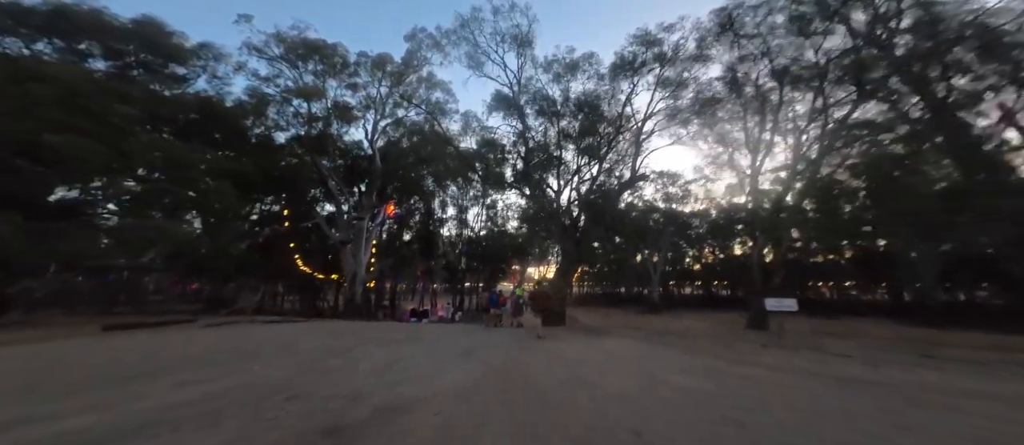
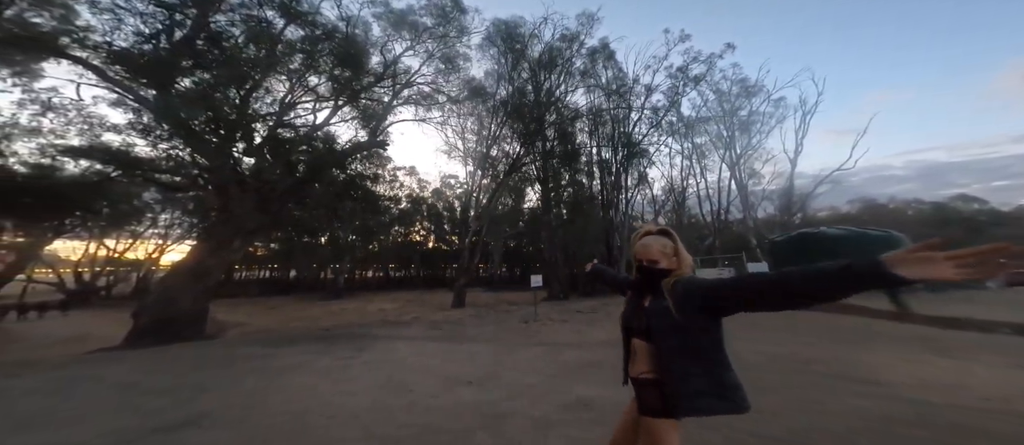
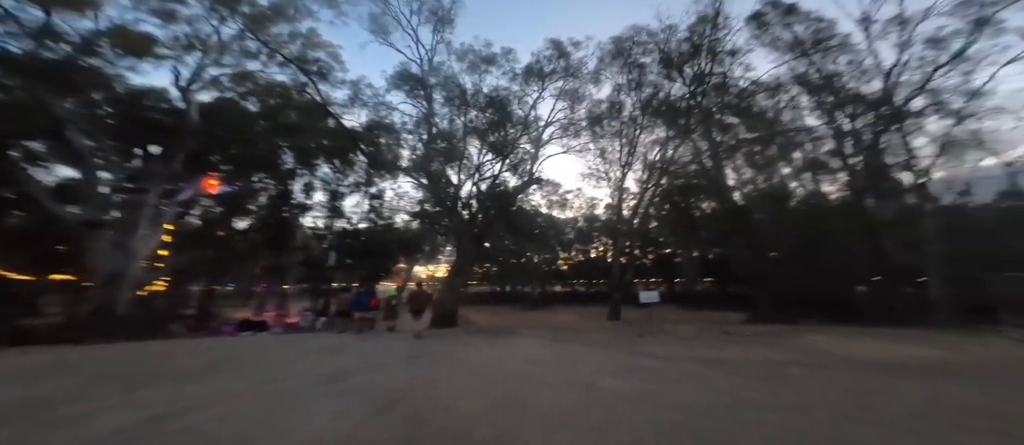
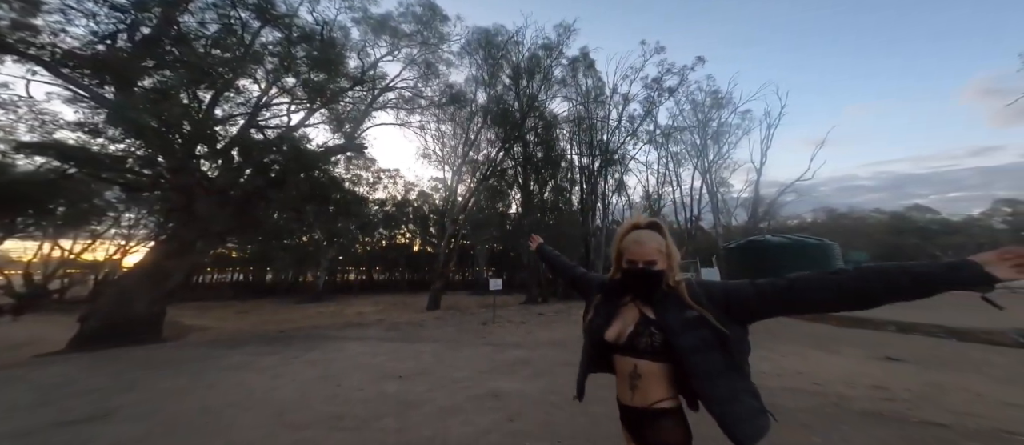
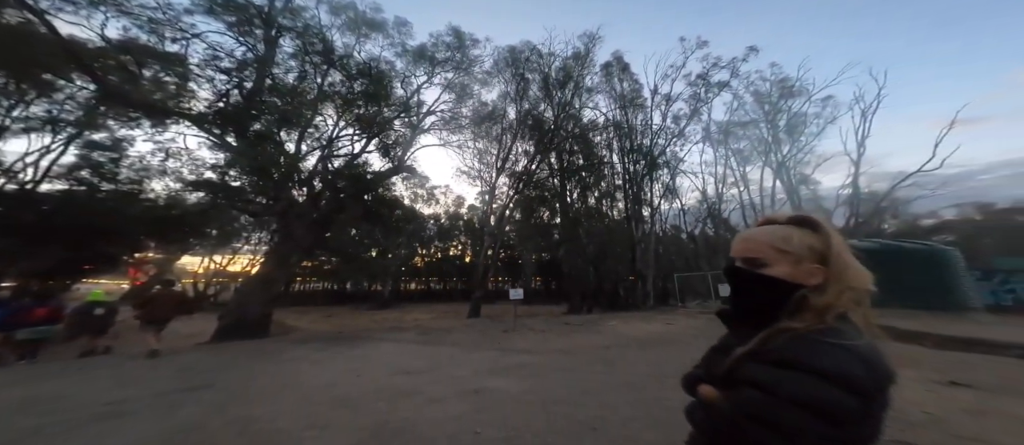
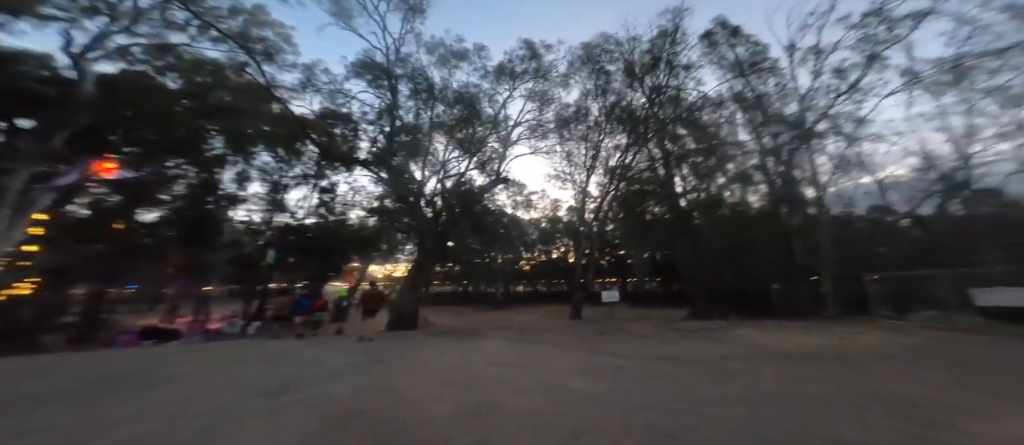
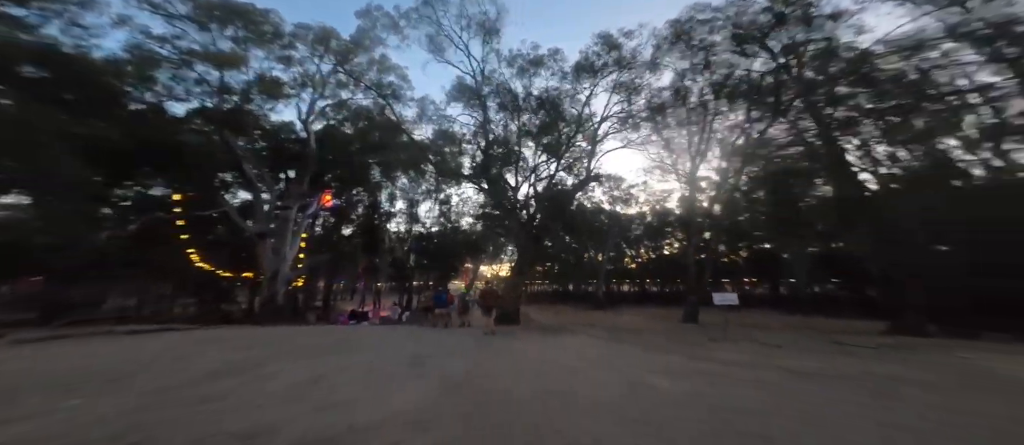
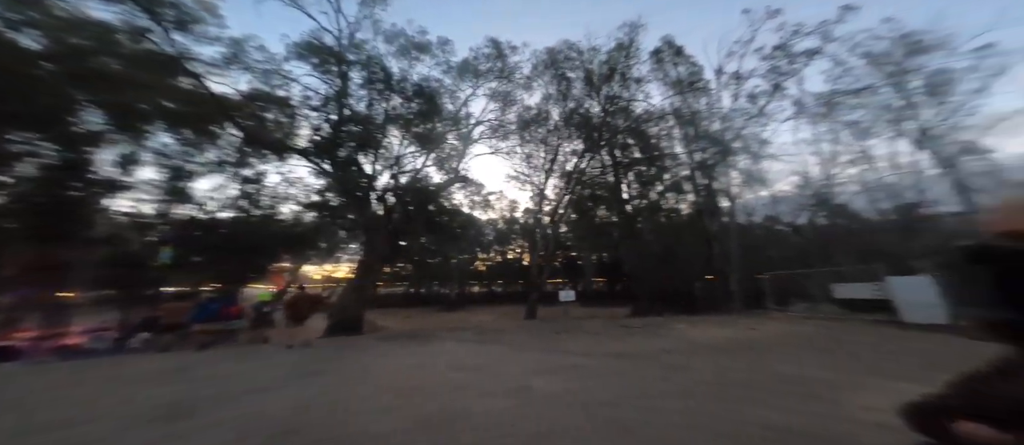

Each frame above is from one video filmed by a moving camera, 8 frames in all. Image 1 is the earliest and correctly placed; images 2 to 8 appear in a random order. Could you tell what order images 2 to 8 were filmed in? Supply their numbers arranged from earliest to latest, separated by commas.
7, 3, 6, 8, 5, 4, 2
